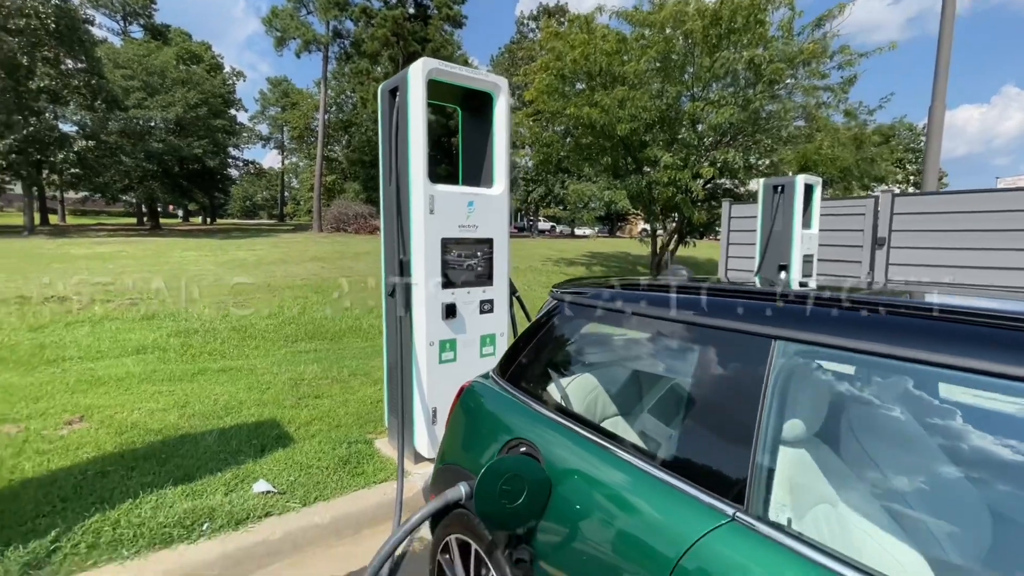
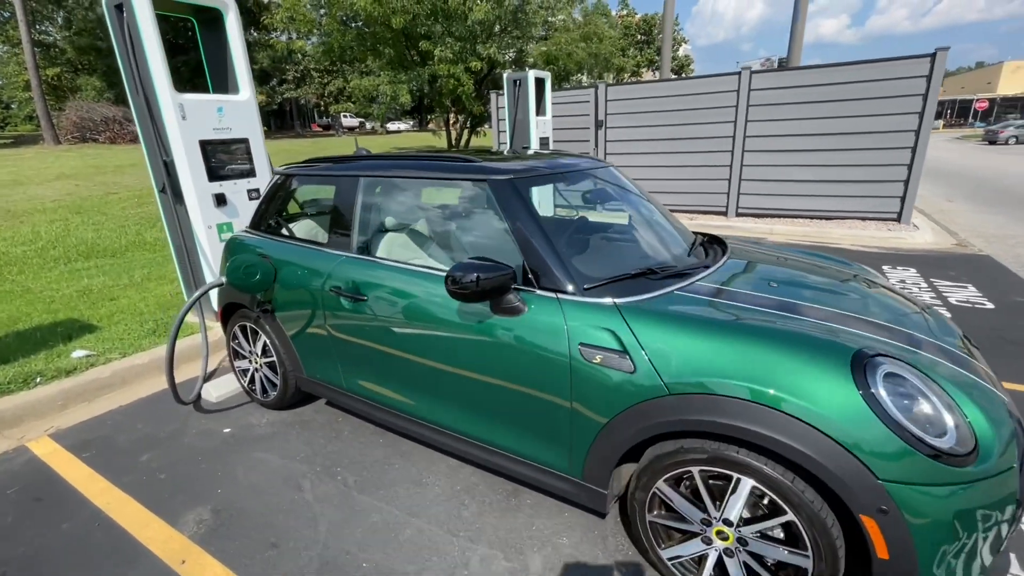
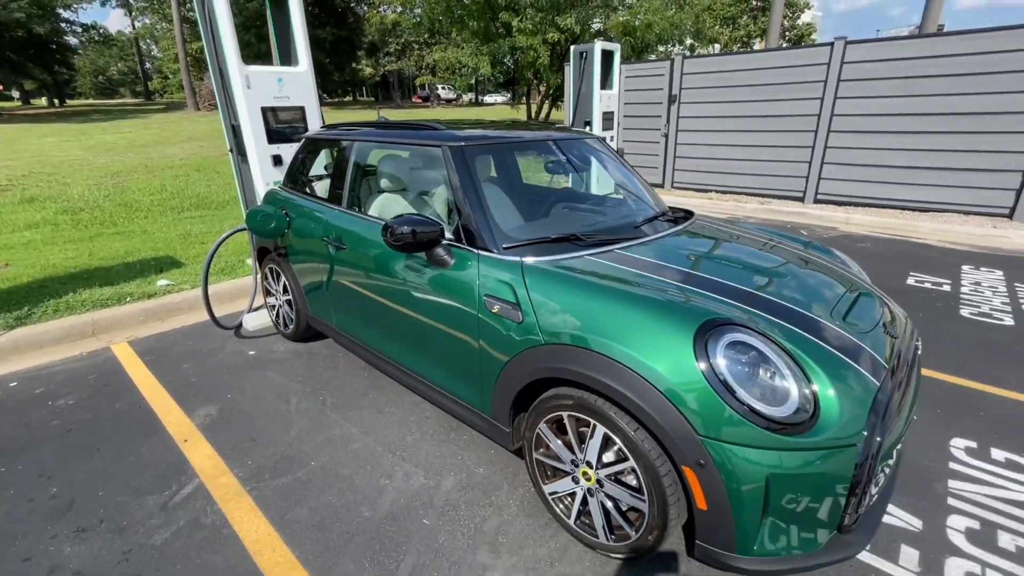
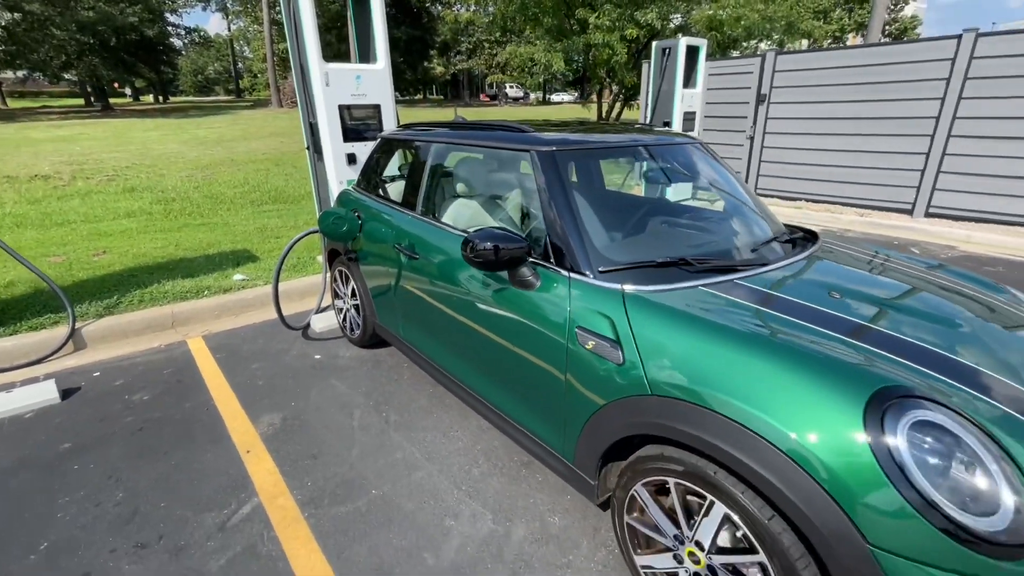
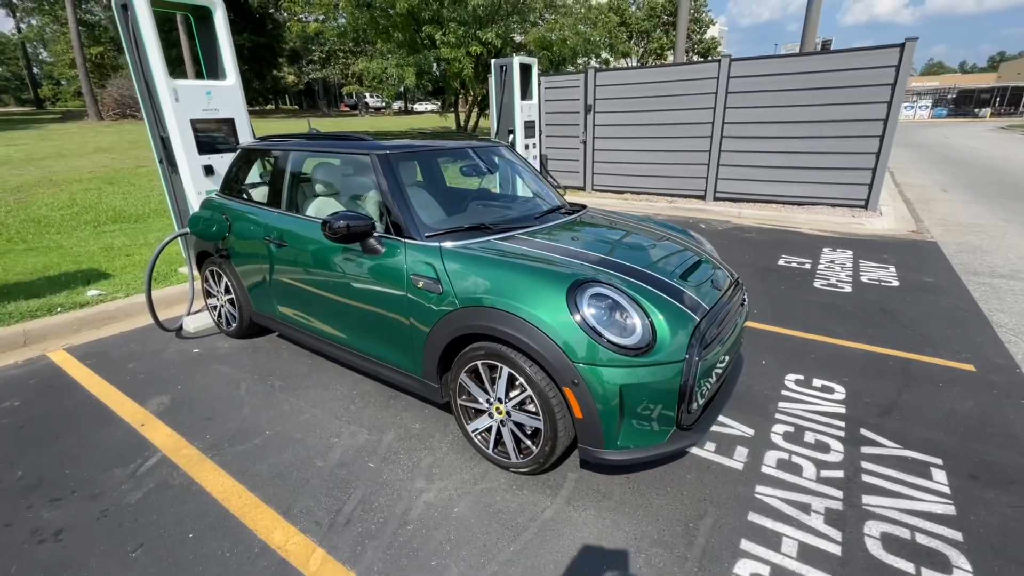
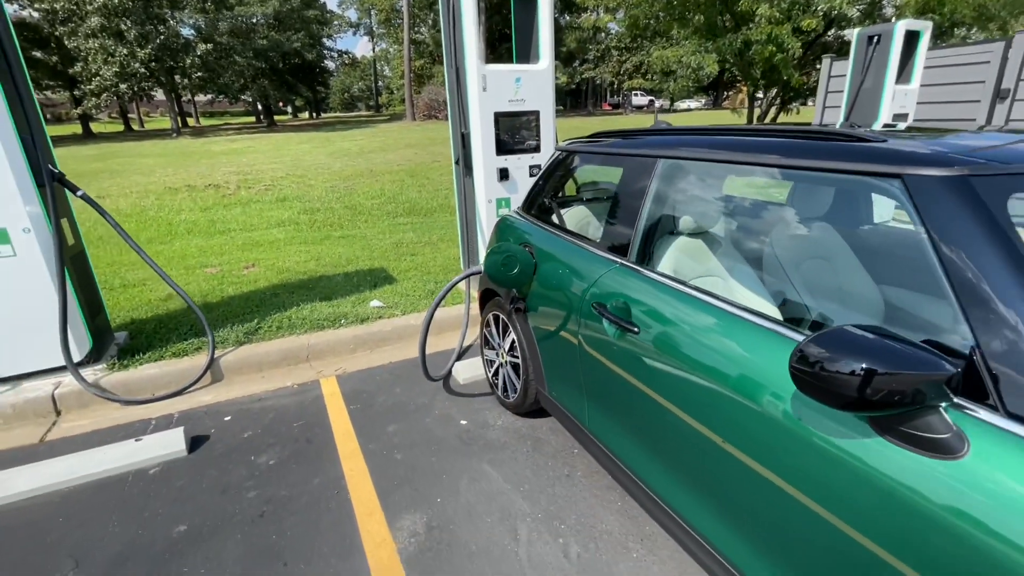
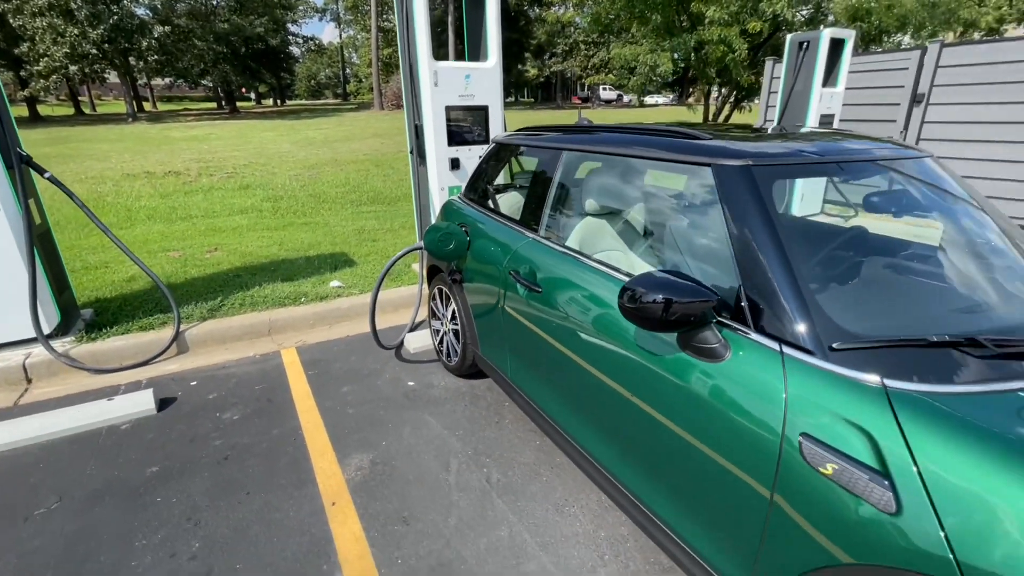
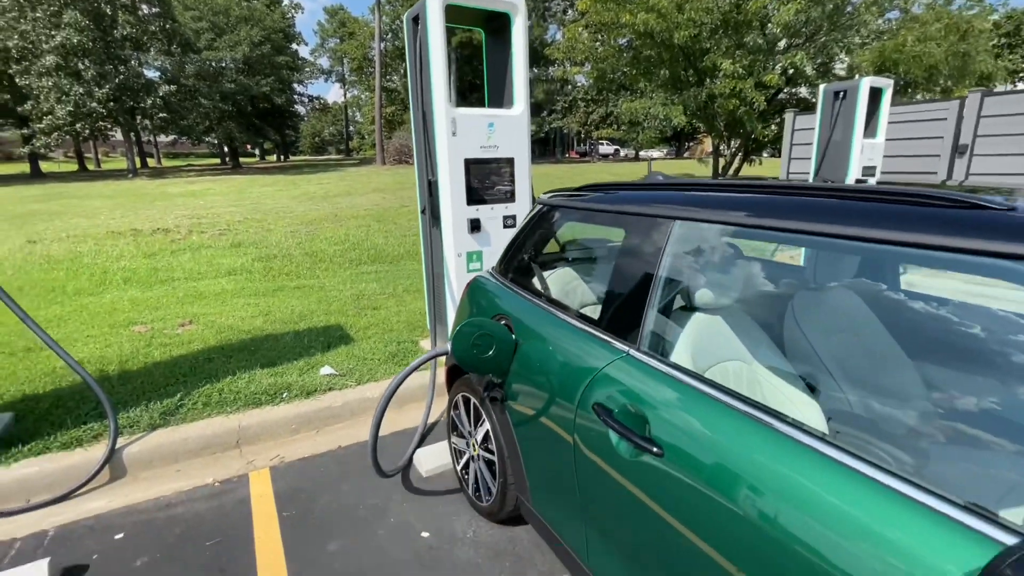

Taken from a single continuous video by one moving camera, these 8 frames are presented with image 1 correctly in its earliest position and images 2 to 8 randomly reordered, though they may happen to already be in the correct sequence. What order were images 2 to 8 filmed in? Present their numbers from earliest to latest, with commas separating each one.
8, 6, 7, 4, 3, 5, 2
